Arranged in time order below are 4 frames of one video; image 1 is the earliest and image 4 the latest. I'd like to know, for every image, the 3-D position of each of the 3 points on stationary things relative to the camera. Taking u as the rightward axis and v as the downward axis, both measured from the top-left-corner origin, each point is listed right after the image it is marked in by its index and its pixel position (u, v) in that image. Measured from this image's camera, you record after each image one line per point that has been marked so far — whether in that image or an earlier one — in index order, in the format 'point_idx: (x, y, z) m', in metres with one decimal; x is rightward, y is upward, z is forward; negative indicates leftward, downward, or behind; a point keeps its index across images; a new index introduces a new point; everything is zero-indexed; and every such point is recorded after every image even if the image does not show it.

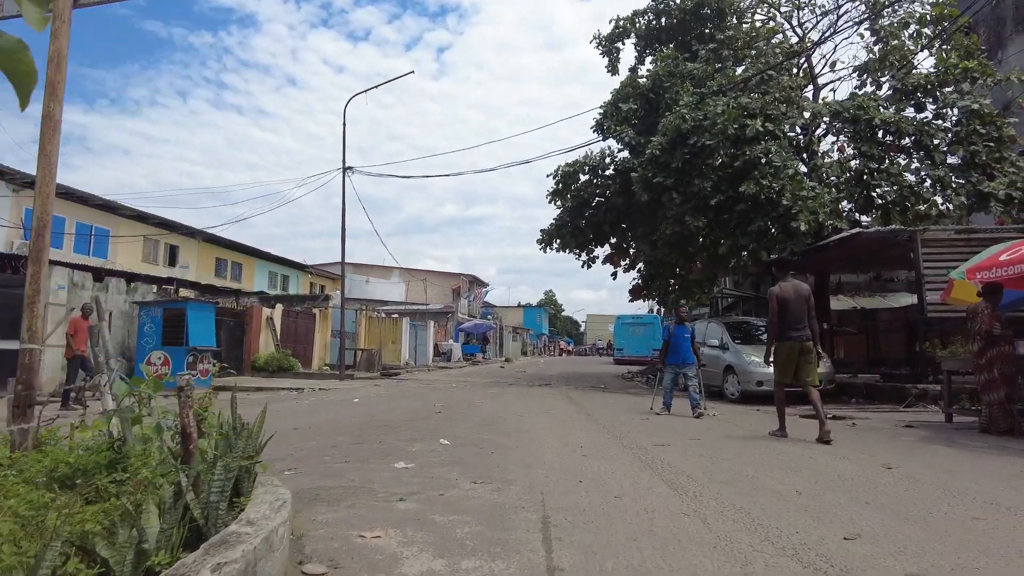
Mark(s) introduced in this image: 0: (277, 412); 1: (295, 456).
0: (-3.8, -2.0, +10.5) m
1: (-1.9, -1.5, +5.8) m
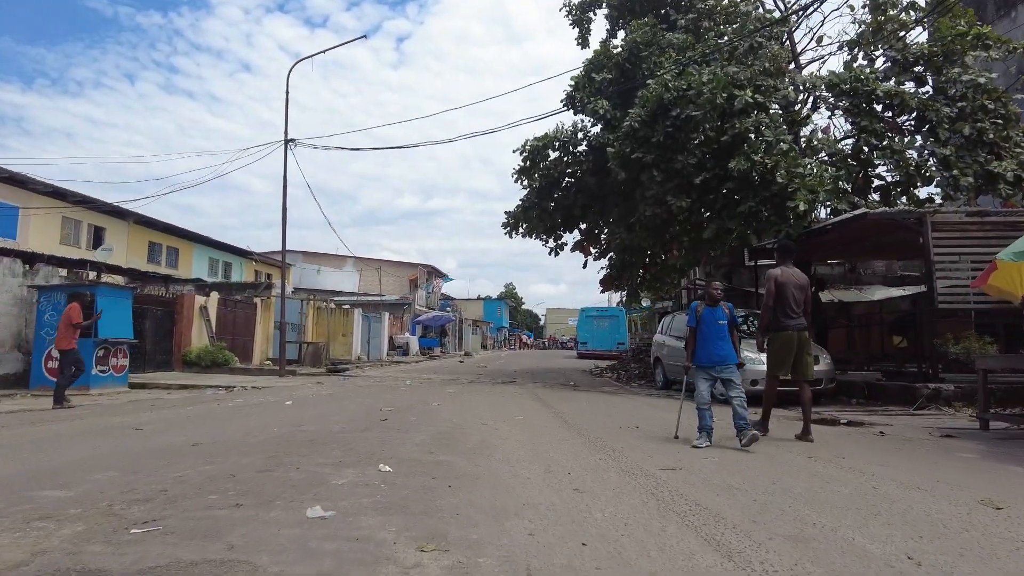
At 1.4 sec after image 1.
0: (-4.3, -1.7, +8.6) m
1: (-2.1, -1.3, +4.1) m
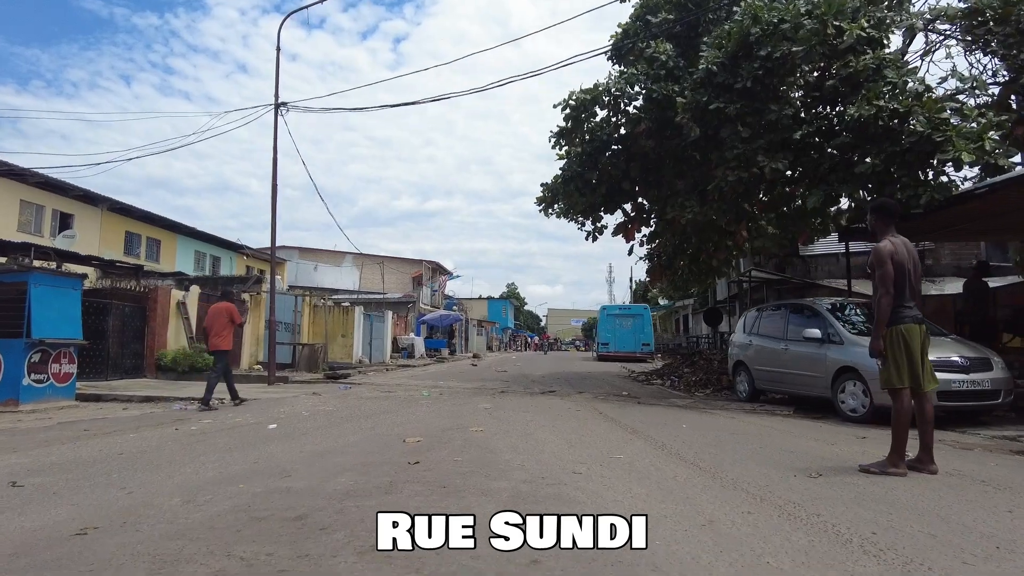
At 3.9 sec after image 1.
0: (-3.5, -1.5, +5.8) m
1: (-1.3, -1.0, +1.3) m
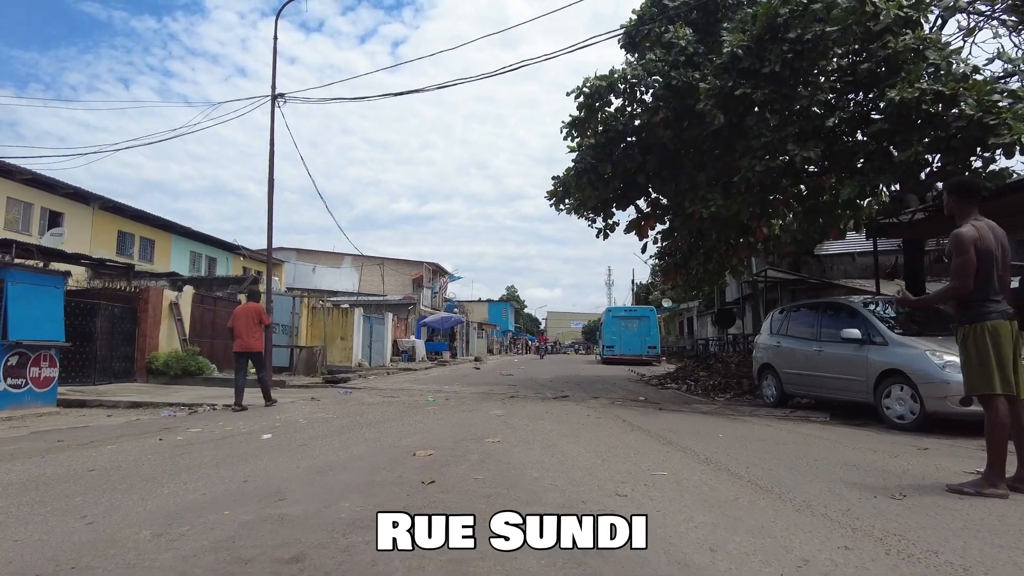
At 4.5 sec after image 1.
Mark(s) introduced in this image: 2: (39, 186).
0: (-3.3, -1.4, +5.1) m
1: (-1.1, -1.0, +0.6) m
2: (-13.9, +3.0, +19.3) m
